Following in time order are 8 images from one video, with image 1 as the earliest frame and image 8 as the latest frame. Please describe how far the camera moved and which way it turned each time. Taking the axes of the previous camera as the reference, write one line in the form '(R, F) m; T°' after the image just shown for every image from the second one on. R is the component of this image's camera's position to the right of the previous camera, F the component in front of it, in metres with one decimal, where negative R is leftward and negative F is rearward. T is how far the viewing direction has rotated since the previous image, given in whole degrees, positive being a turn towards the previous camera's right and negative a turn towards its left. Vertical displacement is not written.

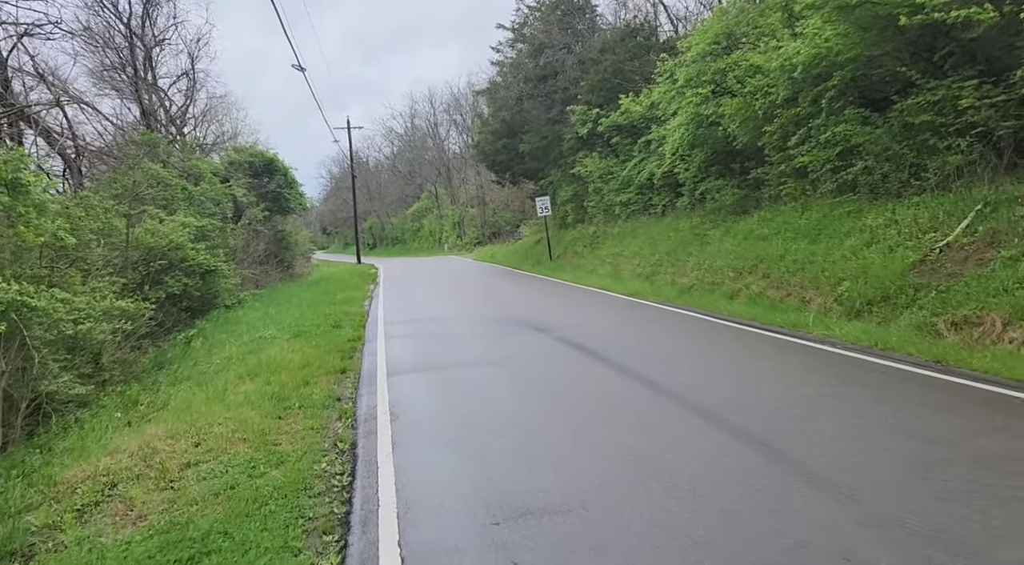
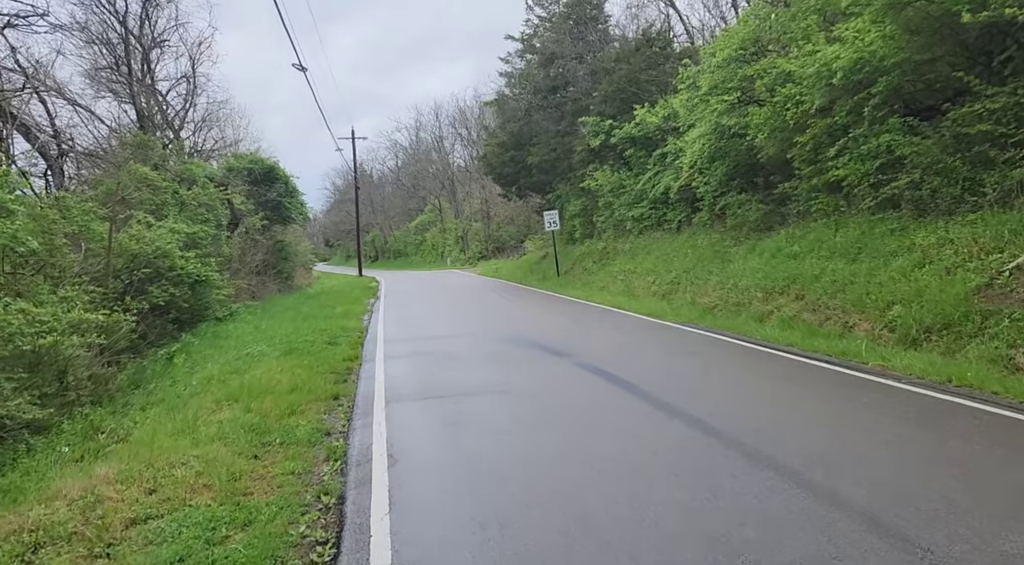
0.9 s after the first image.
(-0.2, +1.1) m; 0°
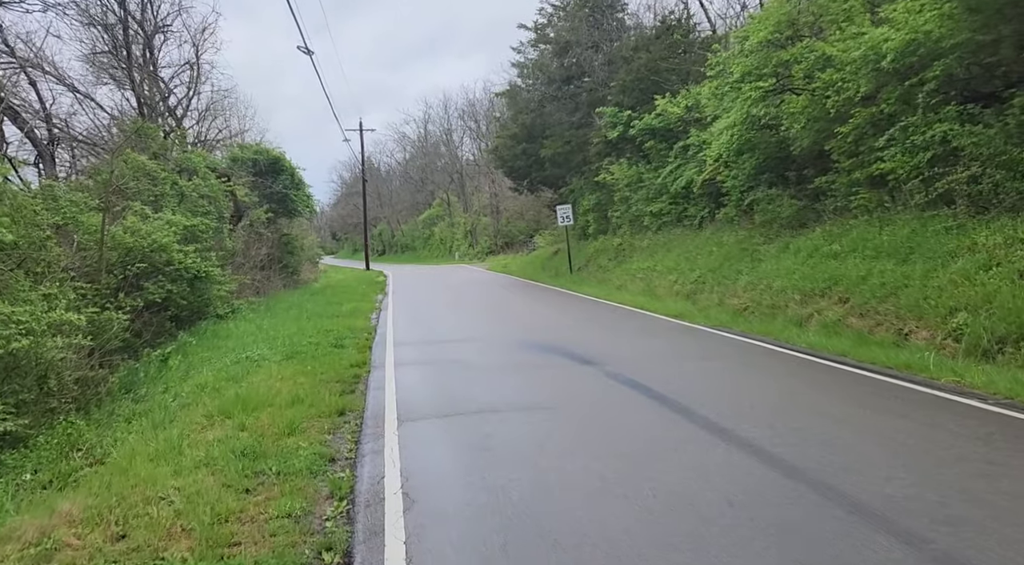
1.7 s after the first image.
(-0.2, +0.9) m; 0°
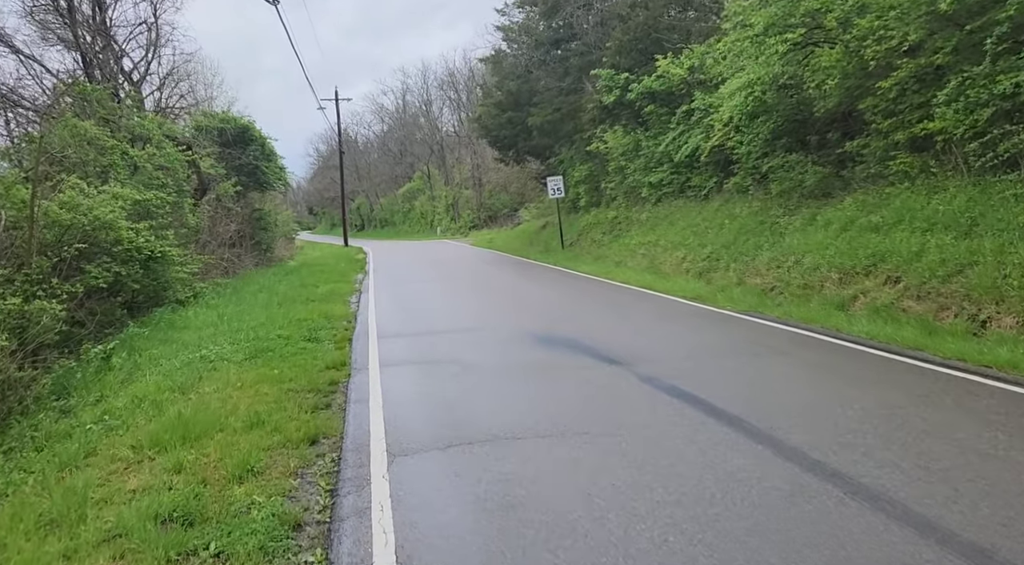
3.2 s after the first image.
(-0.3, +1.6) m; +1°
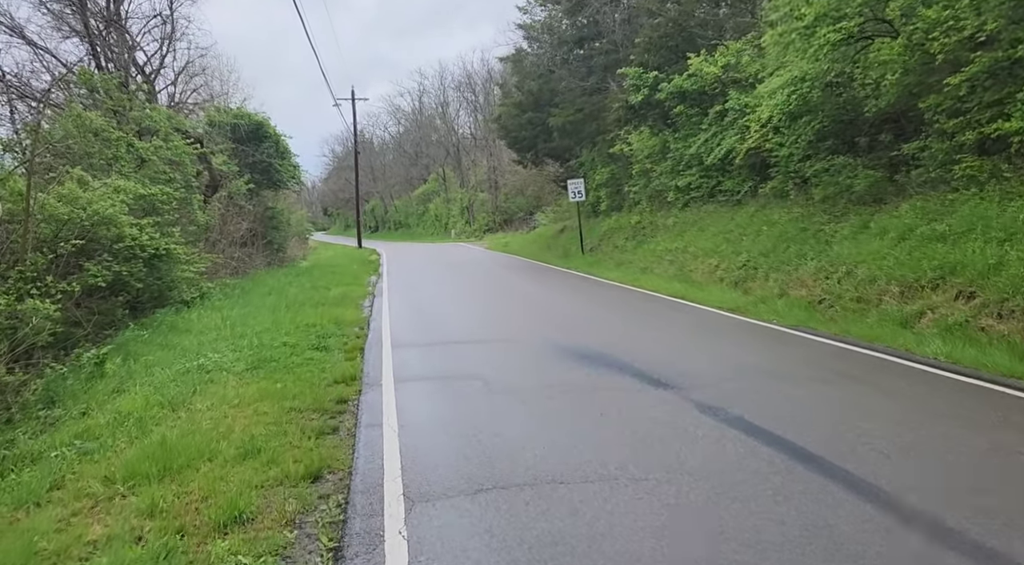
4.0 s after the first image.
(-0.2, +1.0) m; -1°
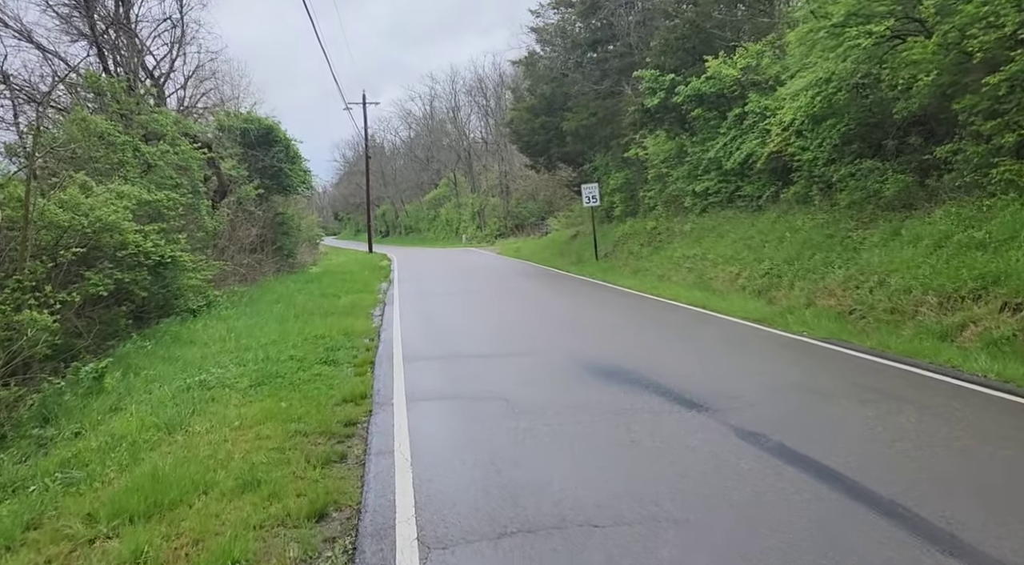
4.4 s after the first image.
(-0.1, +0.5) m; -1°
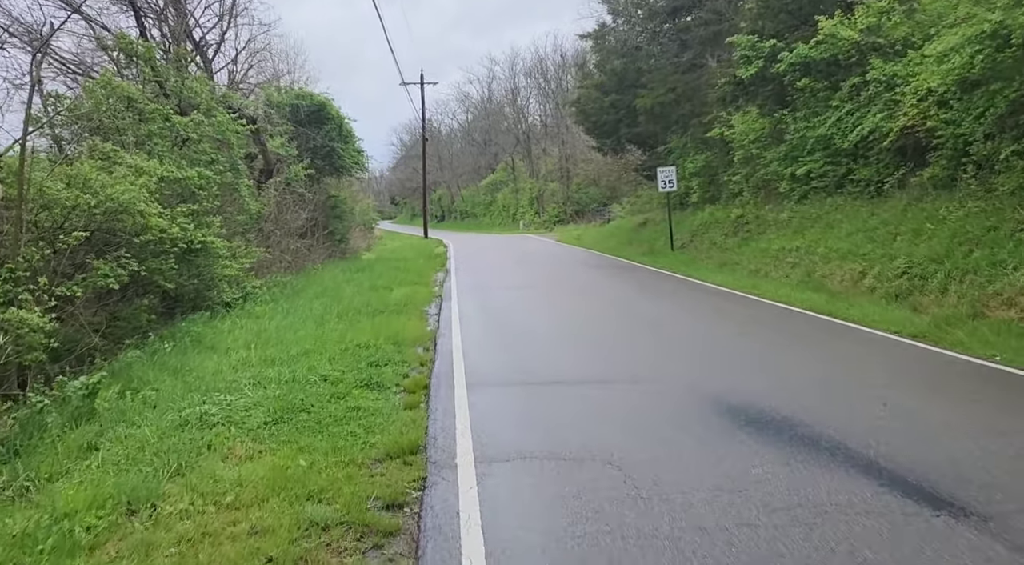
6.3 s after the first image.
(-0.4, +2.2) m; -4°
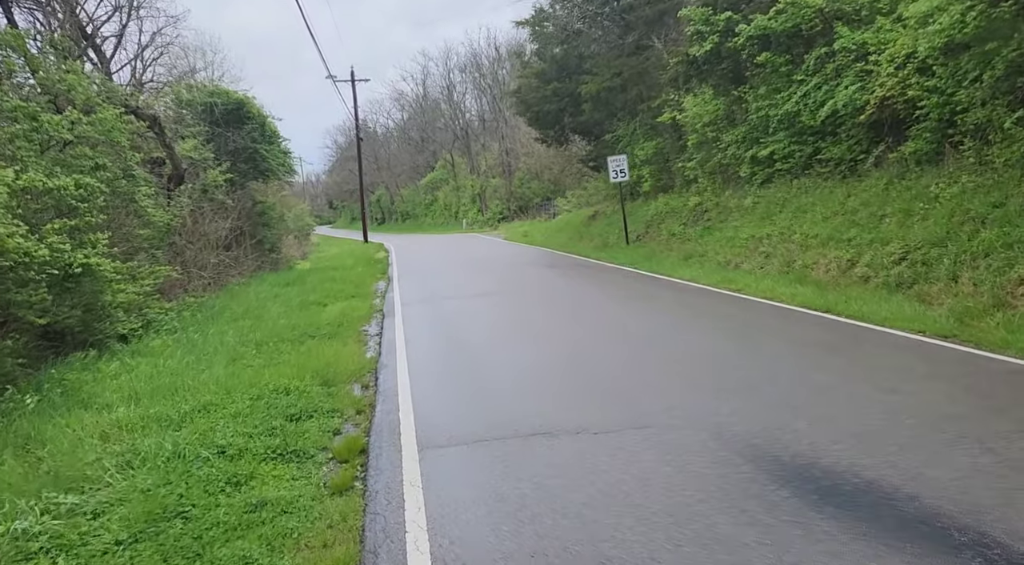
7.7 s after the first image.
(-0.1, +1.8) m; +4°
